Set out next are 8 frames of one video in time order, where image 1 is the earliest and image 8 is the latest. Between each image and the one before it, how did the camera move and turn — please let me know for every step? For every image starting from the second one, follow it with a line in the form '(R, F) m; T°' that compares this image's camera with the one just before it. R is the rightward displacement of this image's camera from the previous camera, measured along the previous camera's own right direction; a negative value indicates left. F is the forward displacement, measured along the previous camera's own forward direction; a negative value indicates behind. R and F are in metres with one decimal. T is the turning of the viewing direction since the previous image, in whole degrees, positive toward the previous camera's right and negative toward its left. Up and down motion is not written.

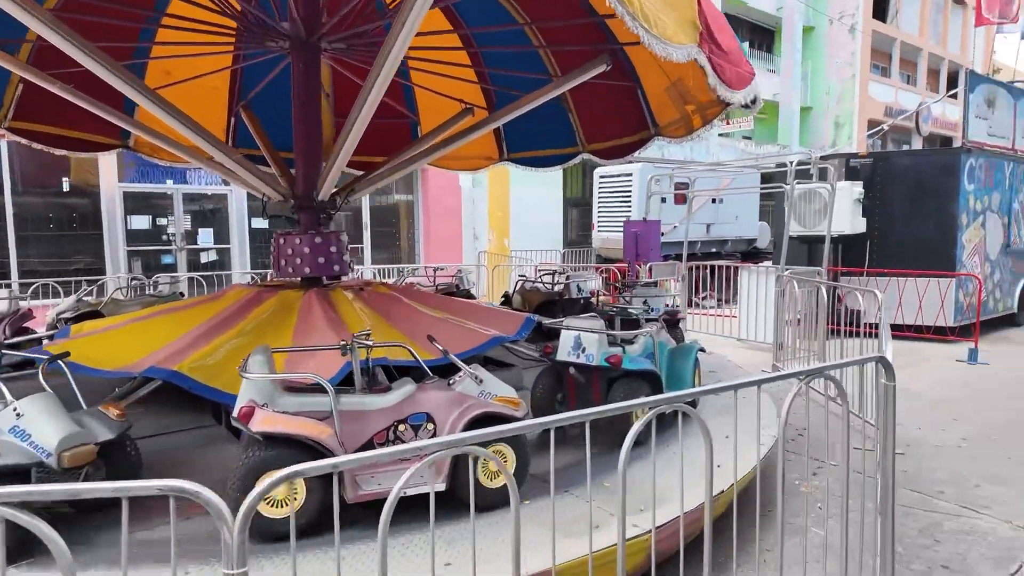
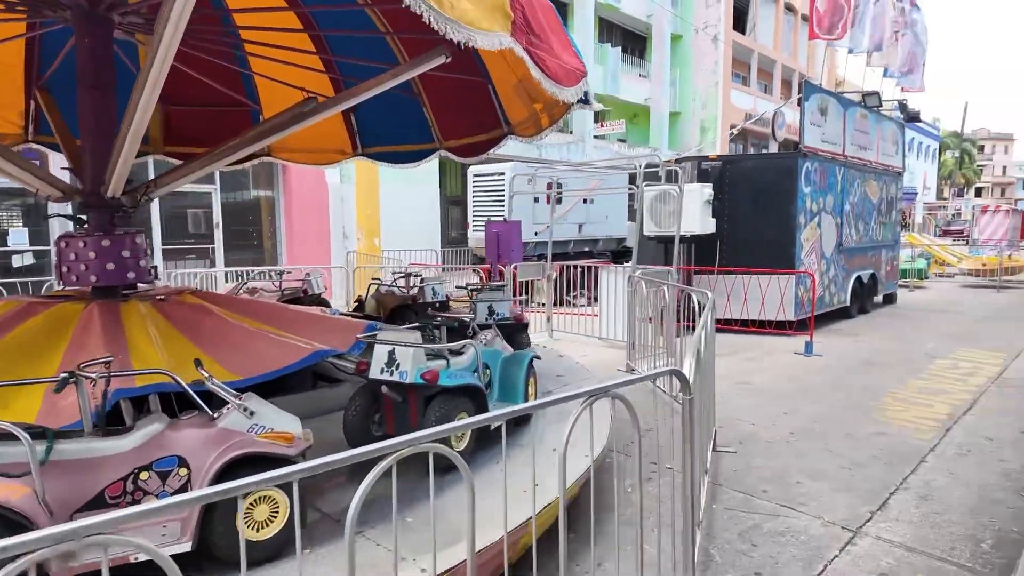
(+0.5, +0.3) m; +10°
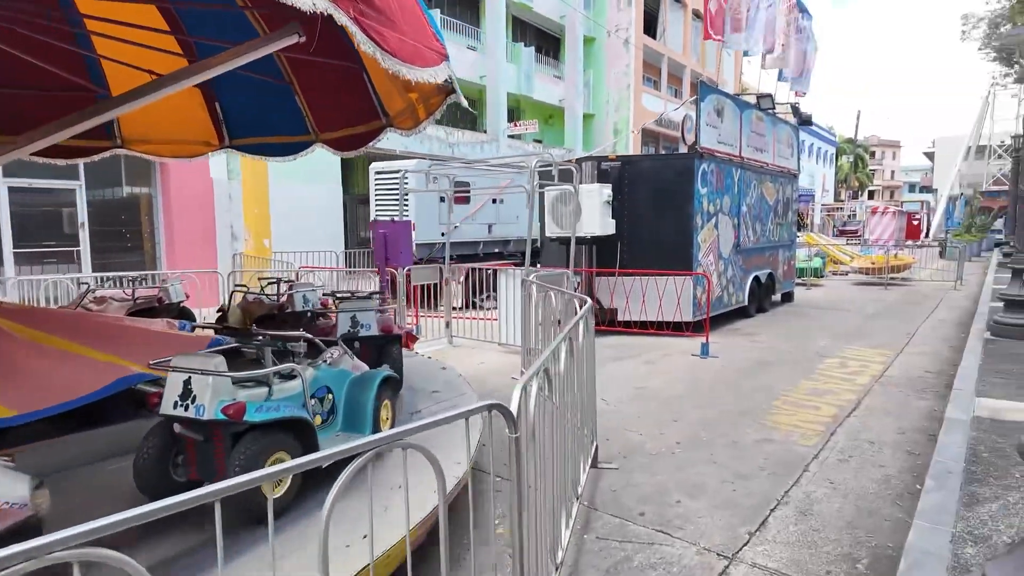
(+0.5, +0.5) m; +7°
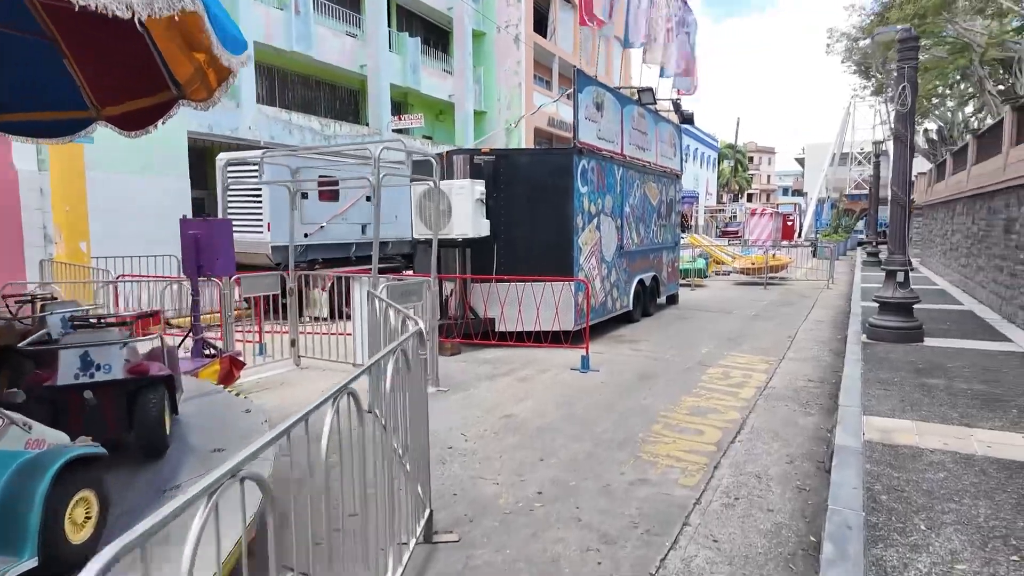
(+0.6, +1.0) m; +9°
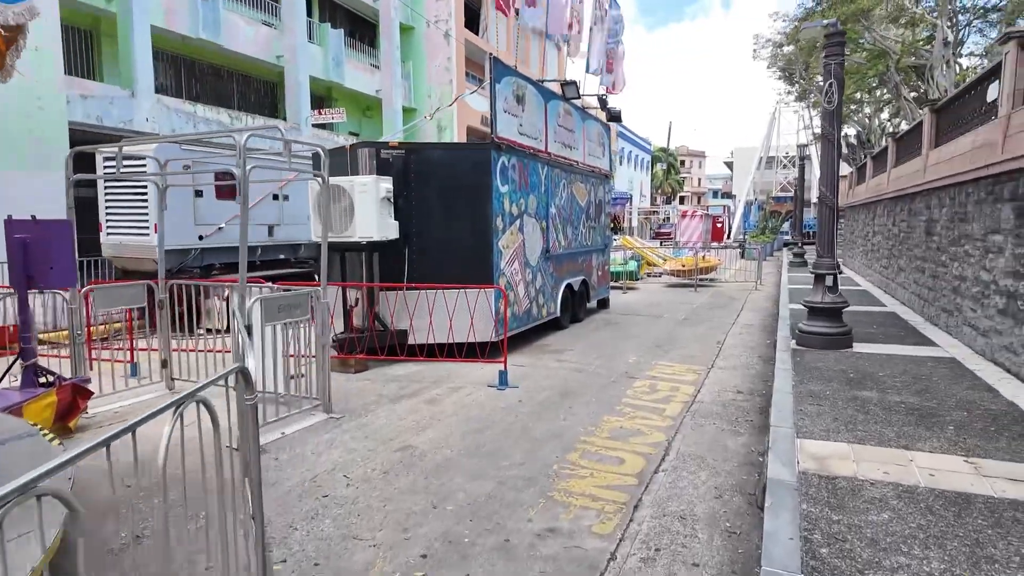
(+0.4, +0.7) m; +6°
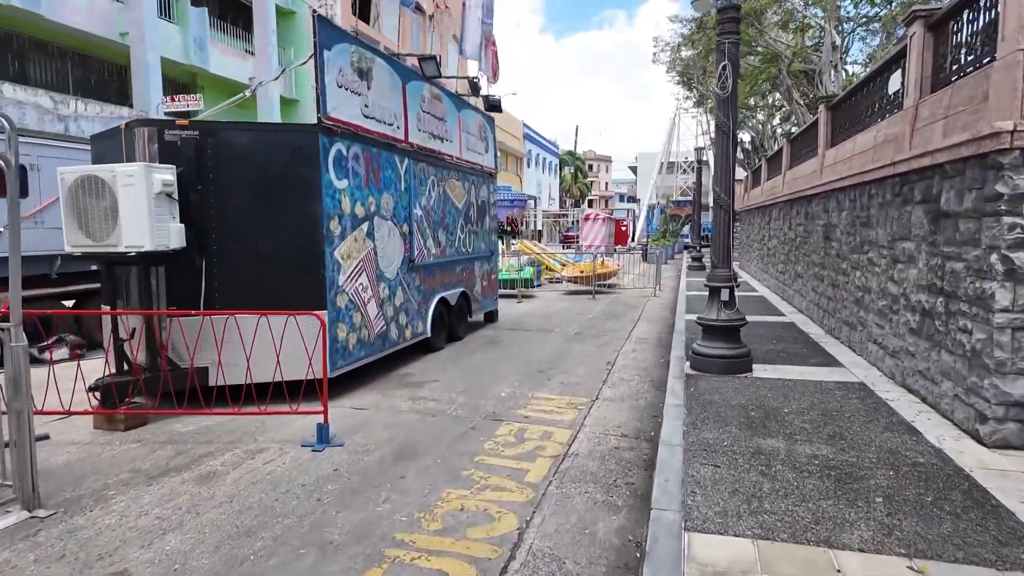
(+0.8, +1.5) m; +8°
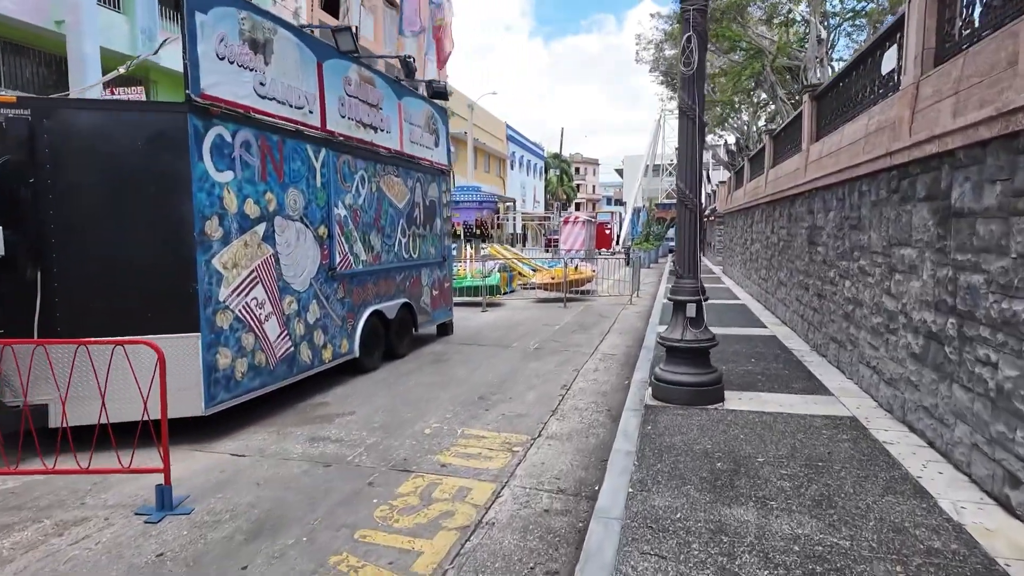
(+0.6, +1.2) m; +1°
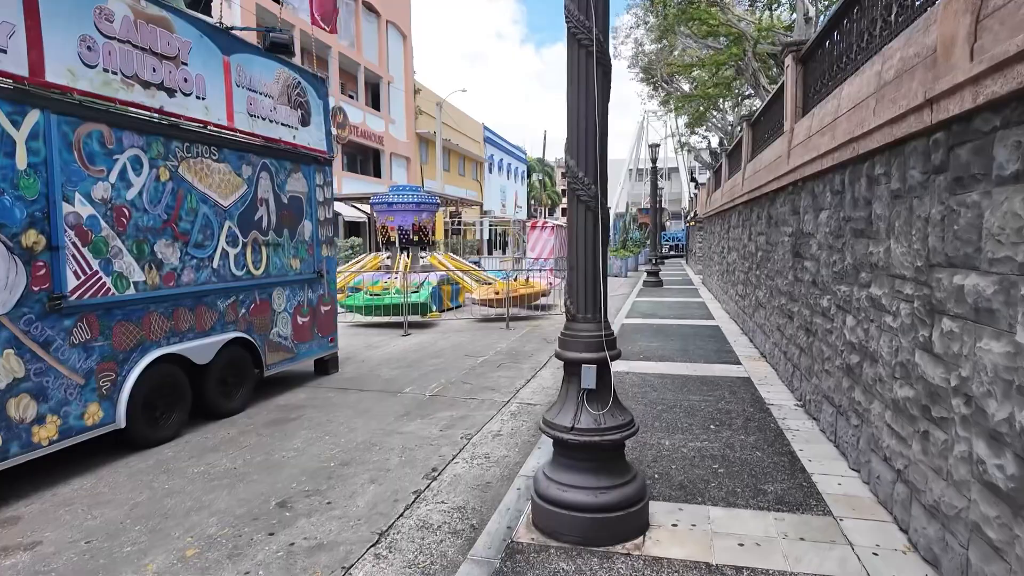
(+1.3, +2.5) m; +1°
